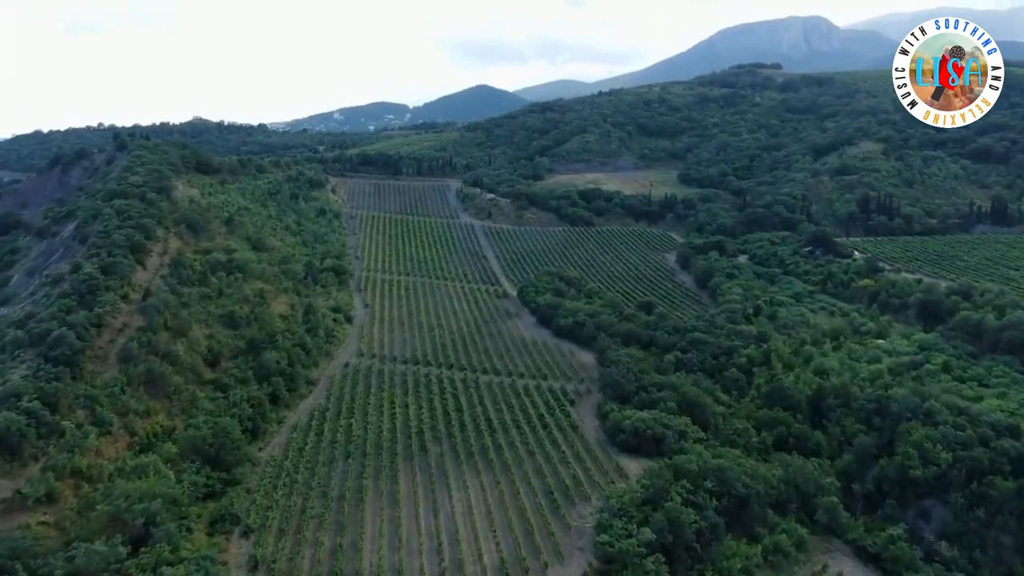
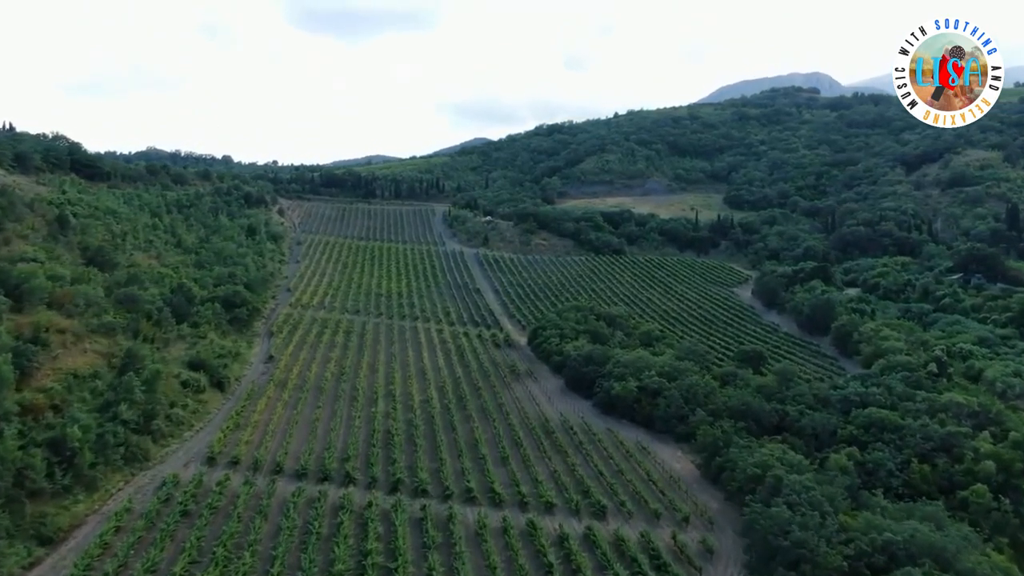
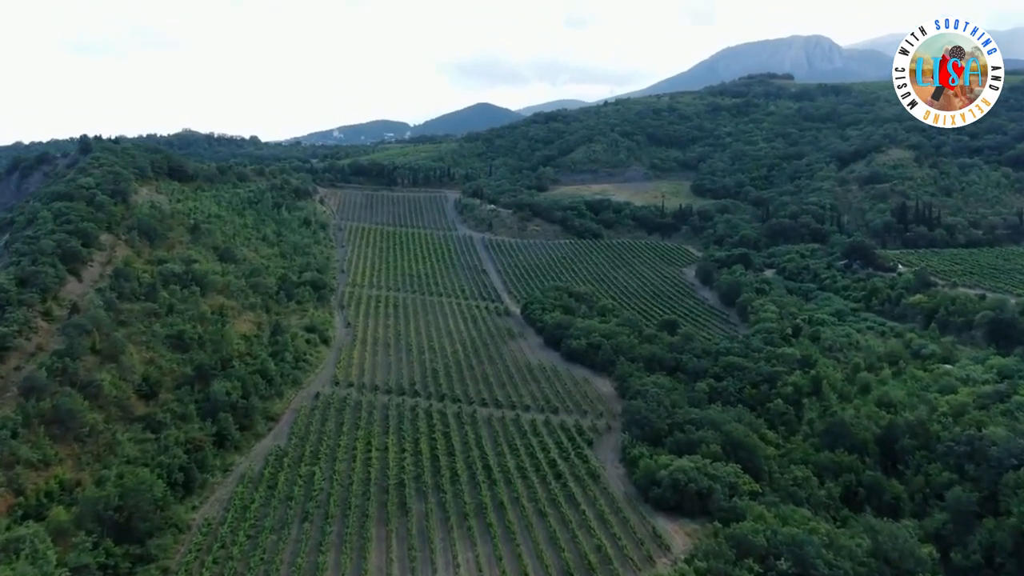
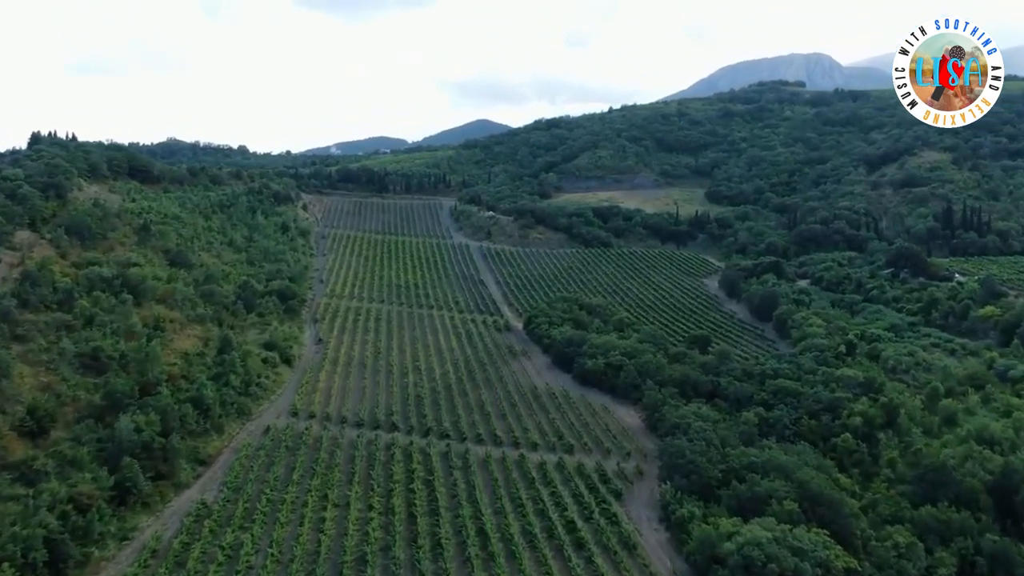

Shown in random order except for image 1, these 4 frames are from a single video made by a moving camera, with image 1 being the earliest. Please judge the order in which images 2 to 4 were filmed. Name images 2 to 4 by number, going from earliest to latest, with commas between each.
3, 4, 2
